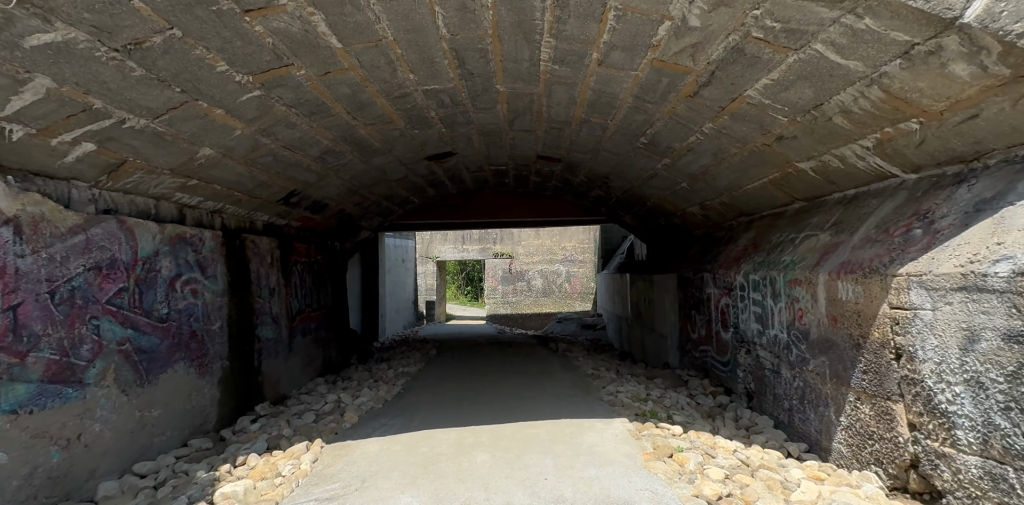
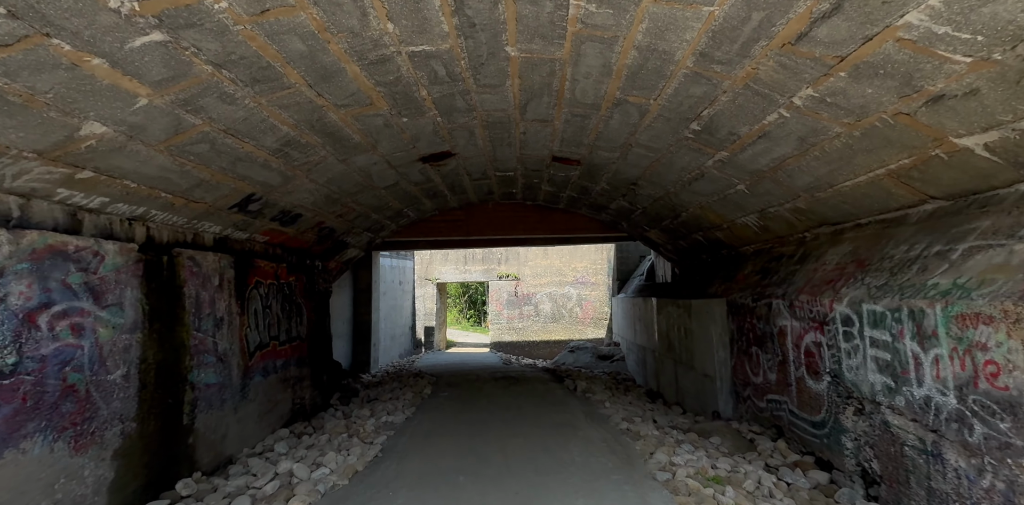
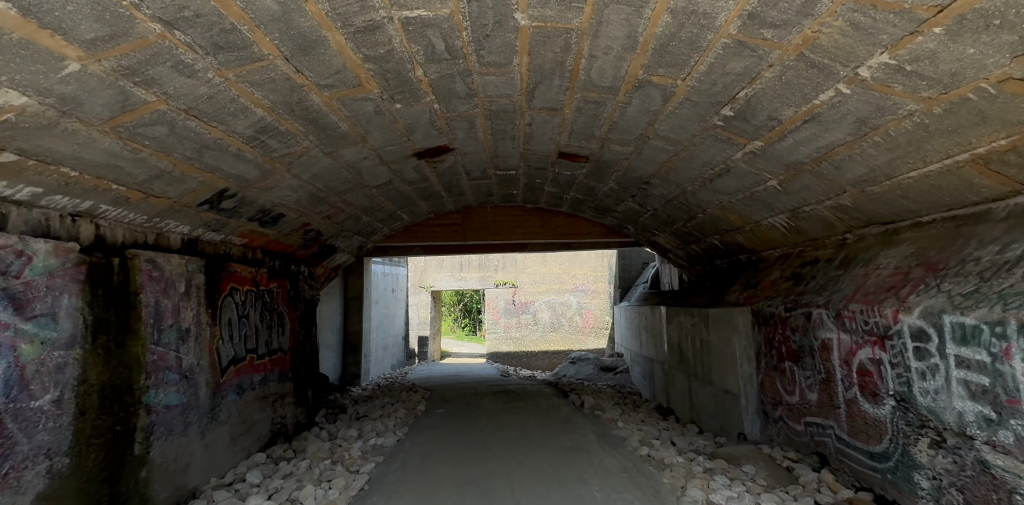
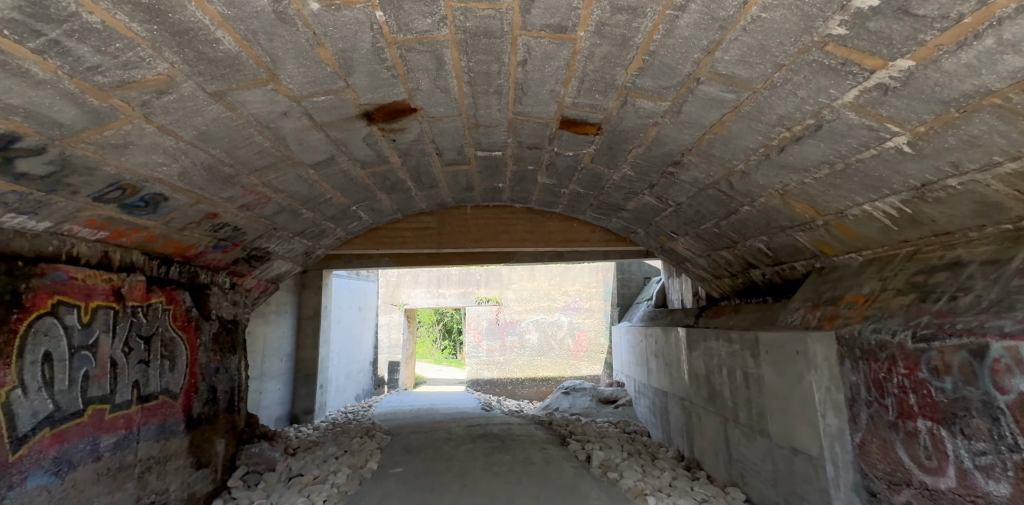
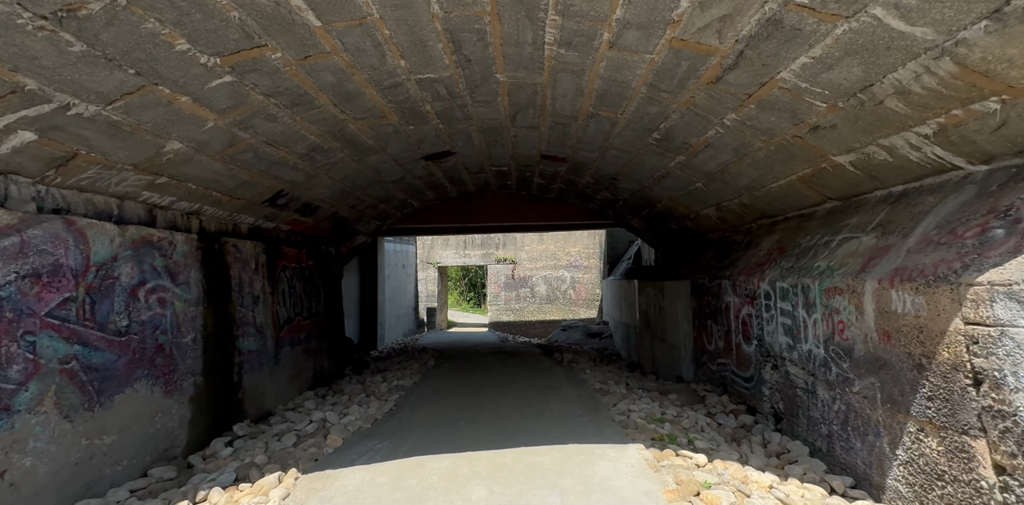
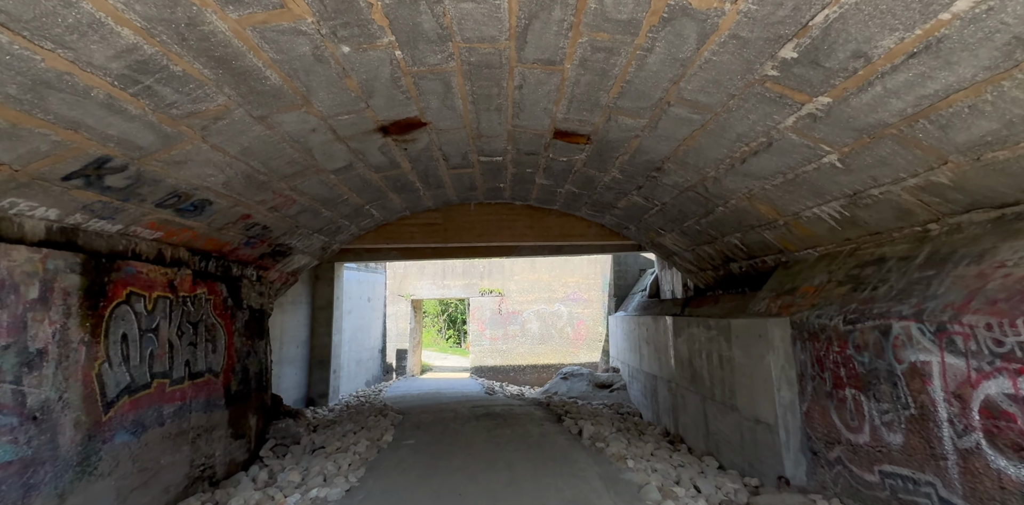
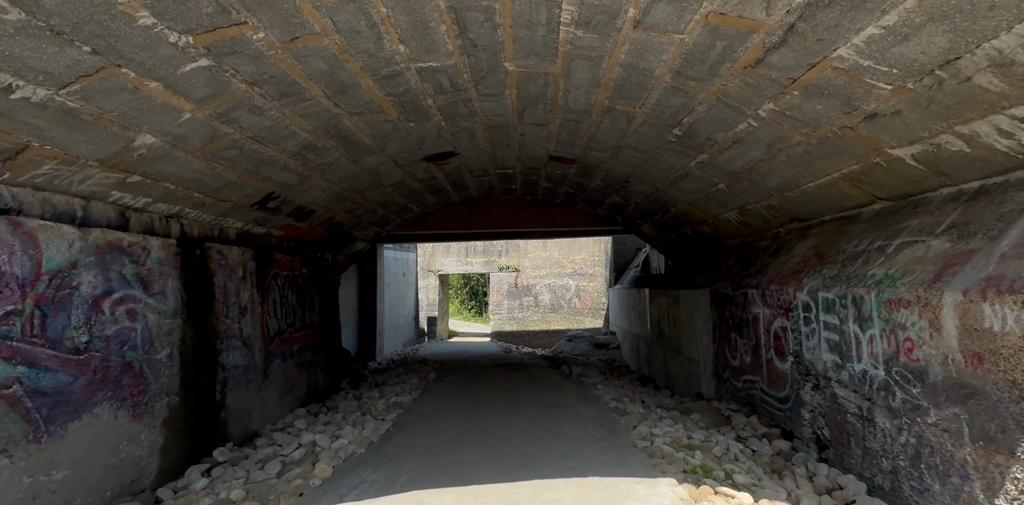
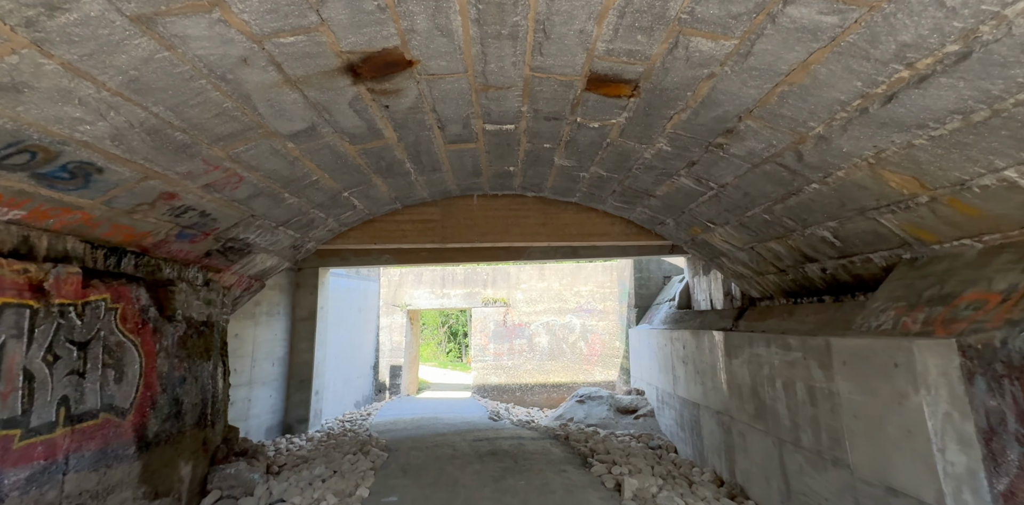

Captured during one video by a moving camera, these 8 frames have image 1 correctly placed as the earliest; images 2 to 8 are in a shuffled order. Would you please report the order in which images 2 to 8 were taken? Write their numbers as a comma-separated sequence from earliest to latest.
5, 7, 2, 3, 6, 4, 8
